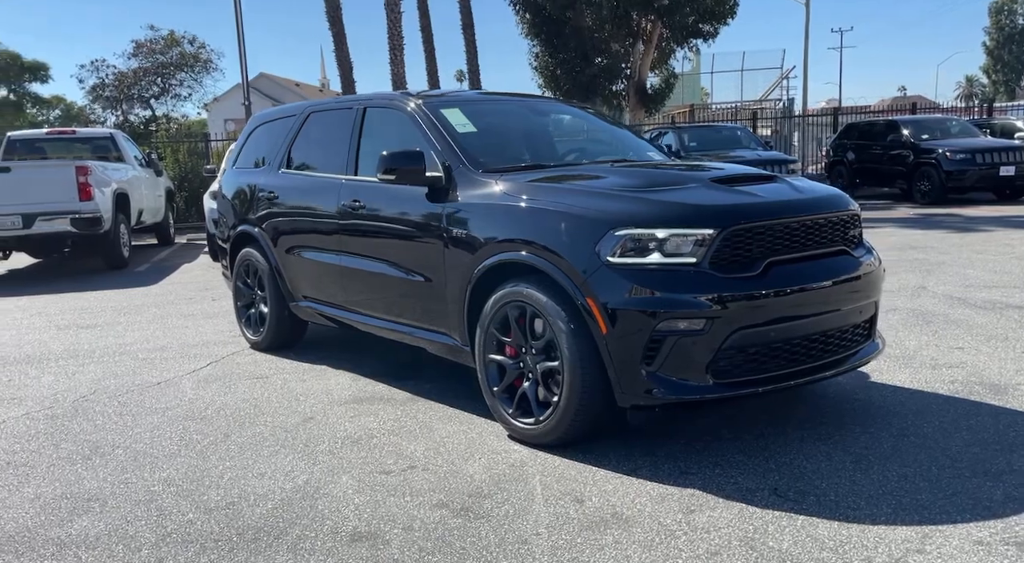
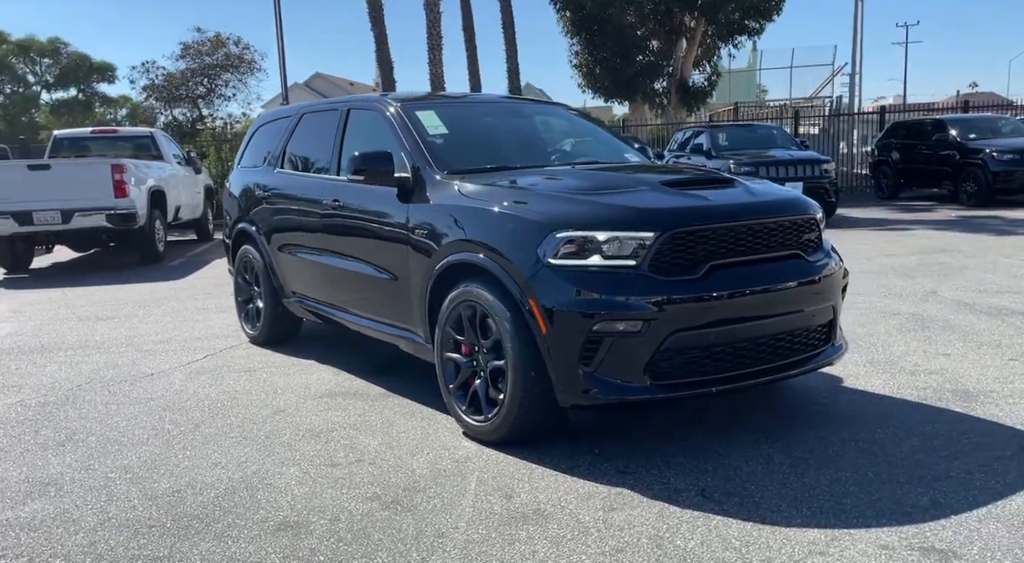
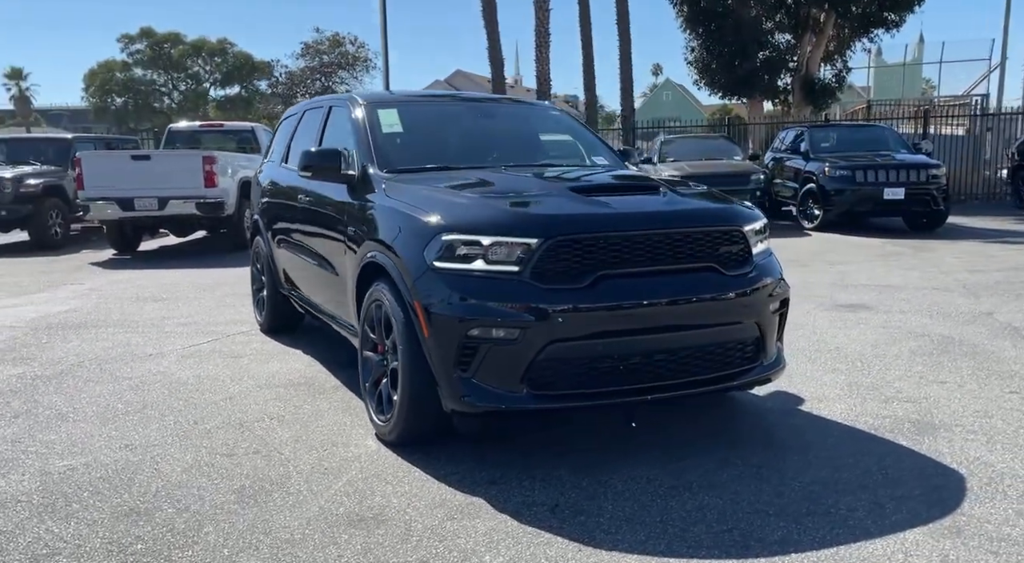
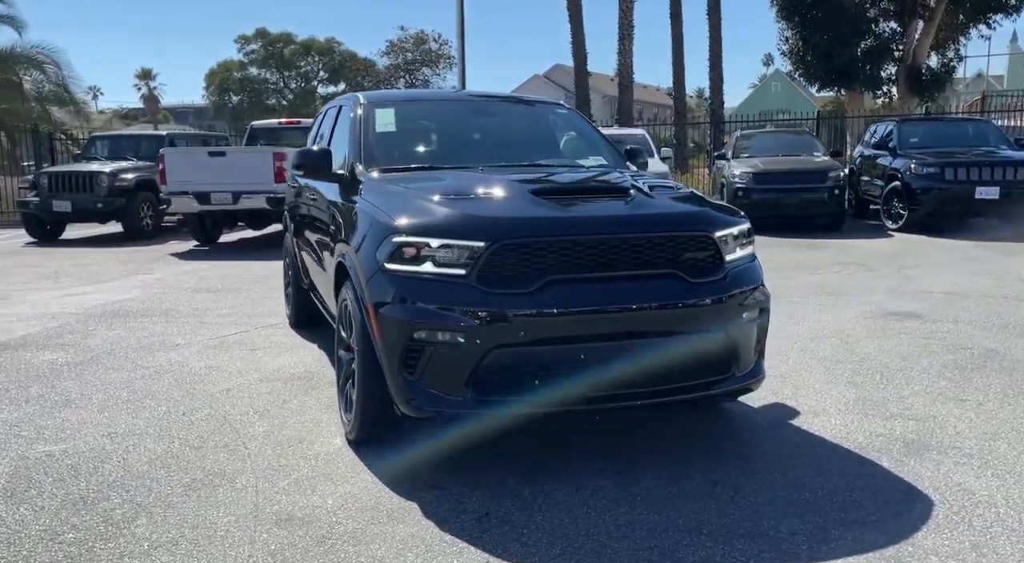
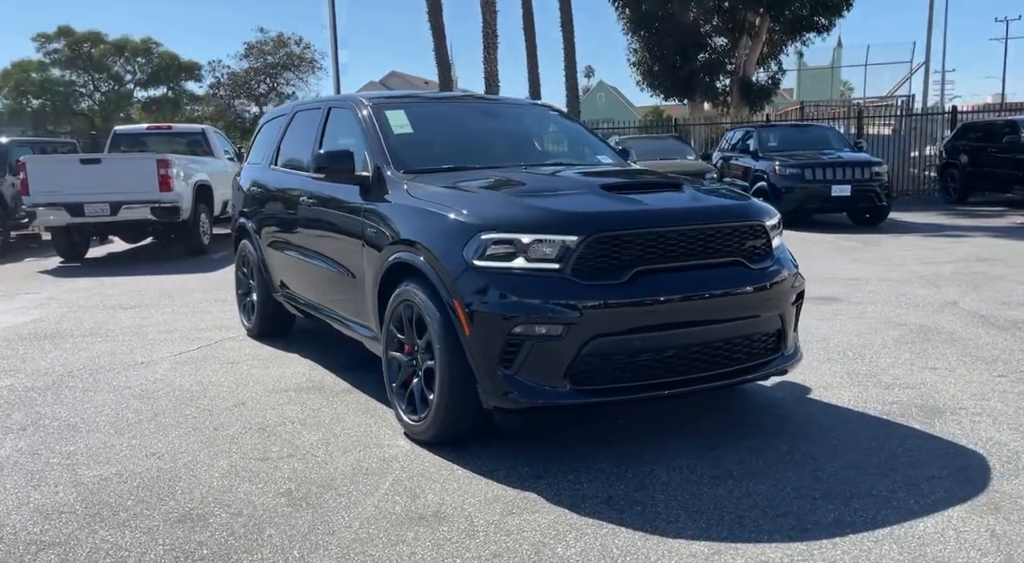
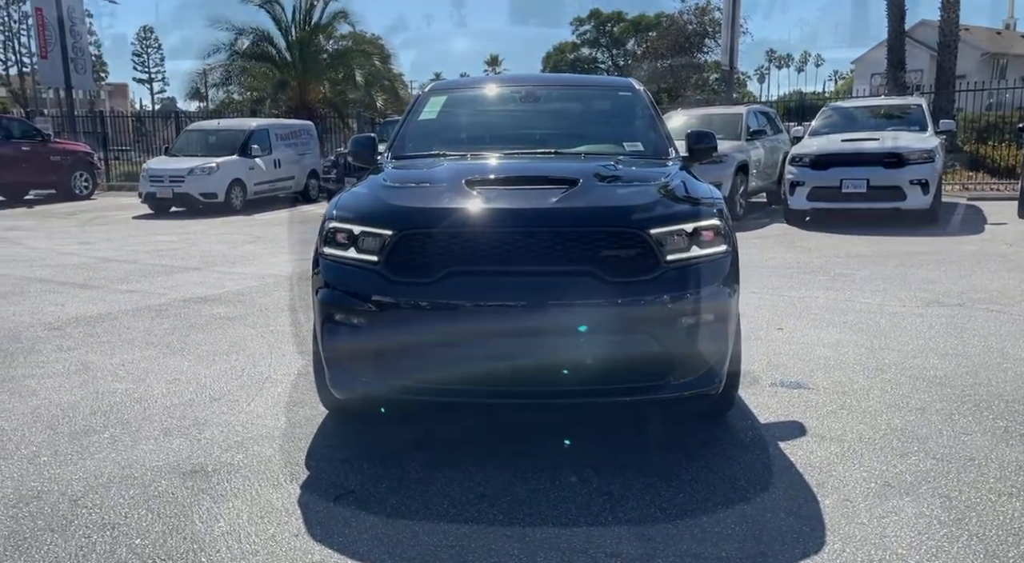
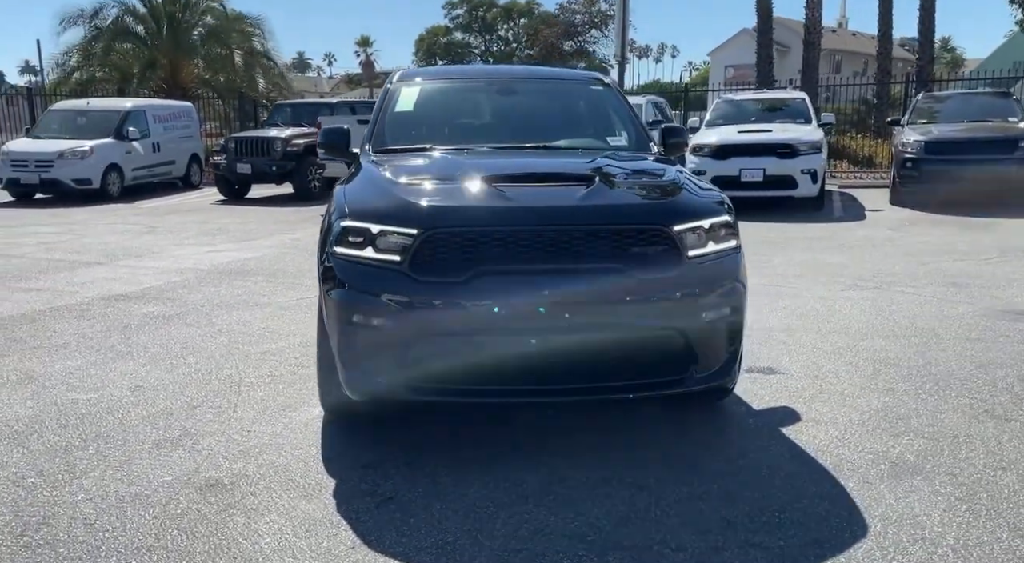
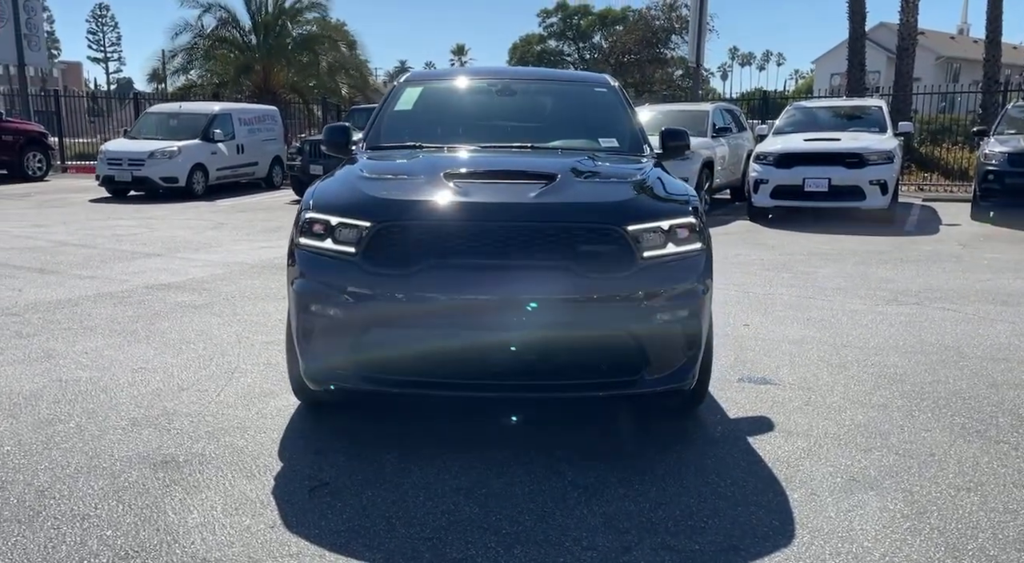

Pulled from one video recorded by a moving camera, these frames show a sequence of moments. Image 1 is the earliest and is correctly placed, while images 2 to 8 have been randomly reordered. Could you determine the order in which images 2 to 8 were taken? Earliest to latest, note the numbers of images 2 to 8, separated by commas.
2, 5, 3, 4, 7, 8, 6
